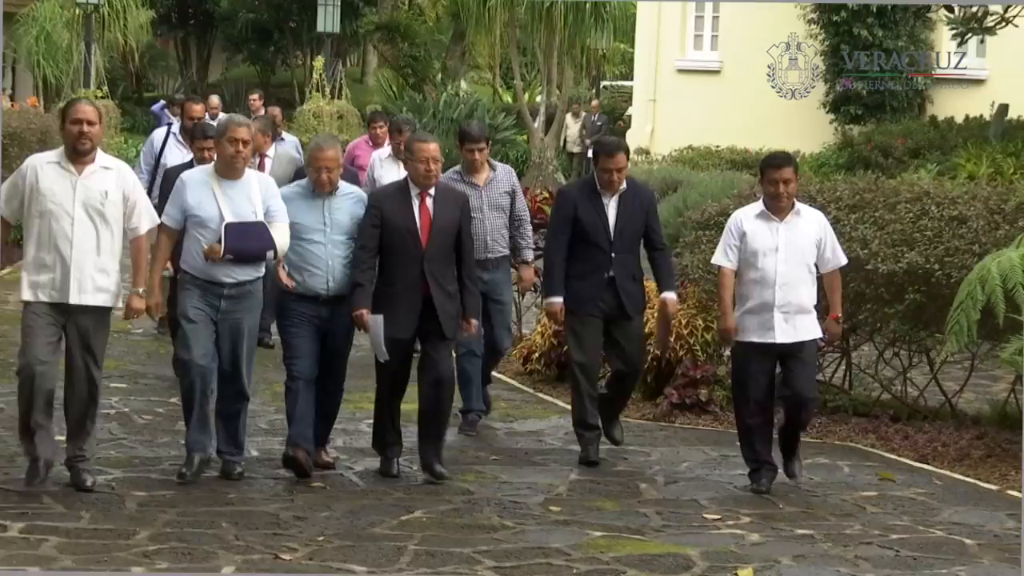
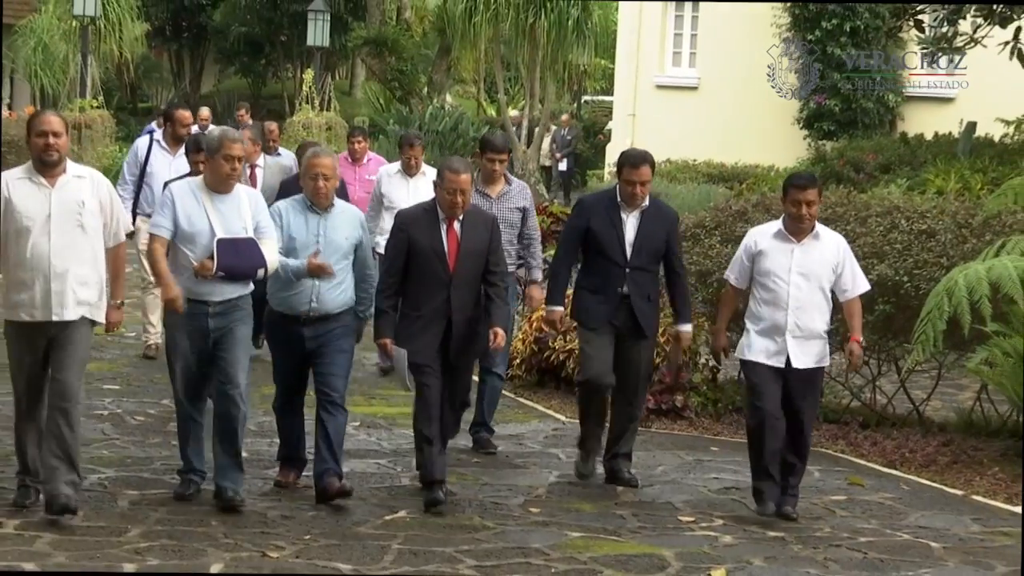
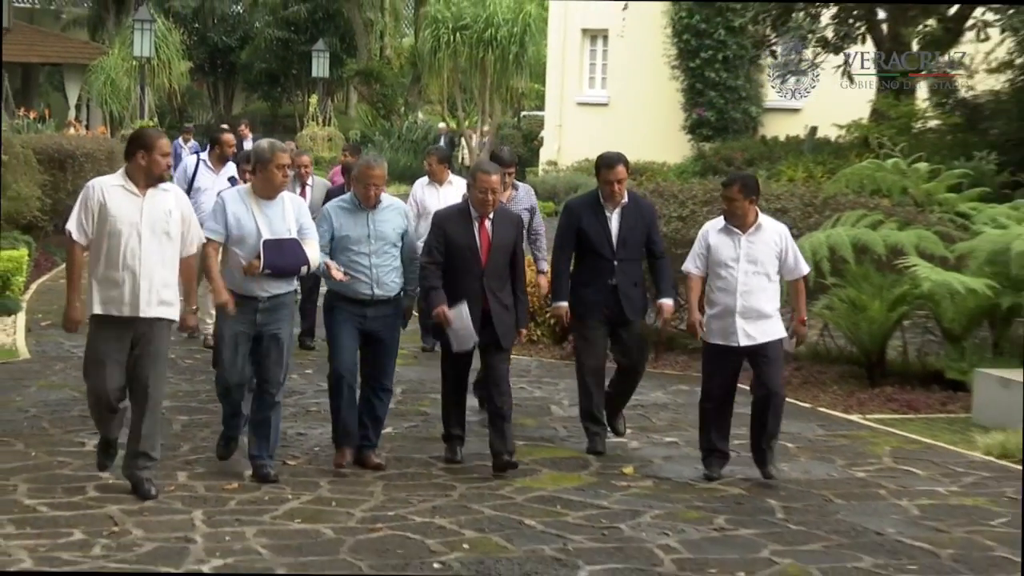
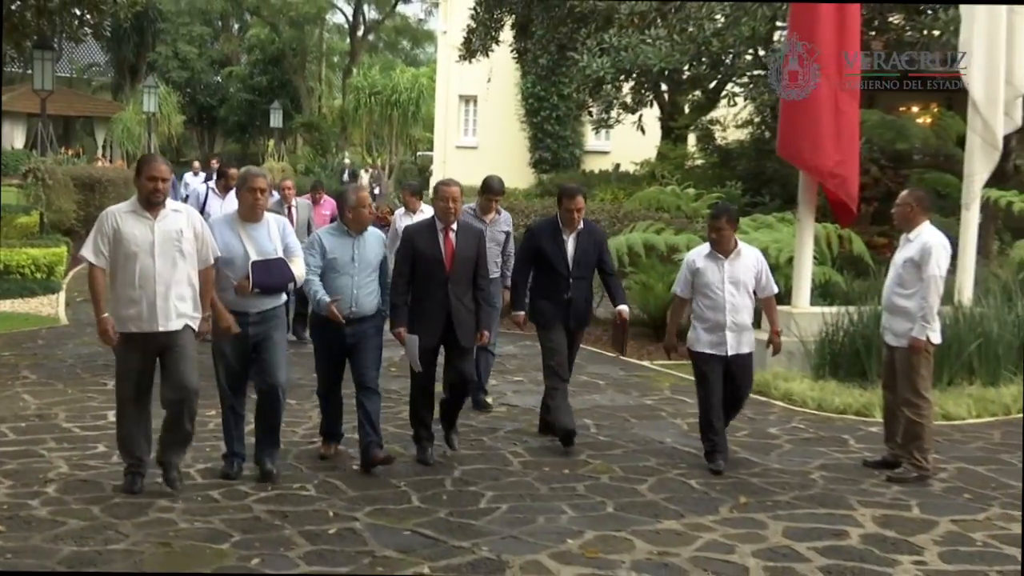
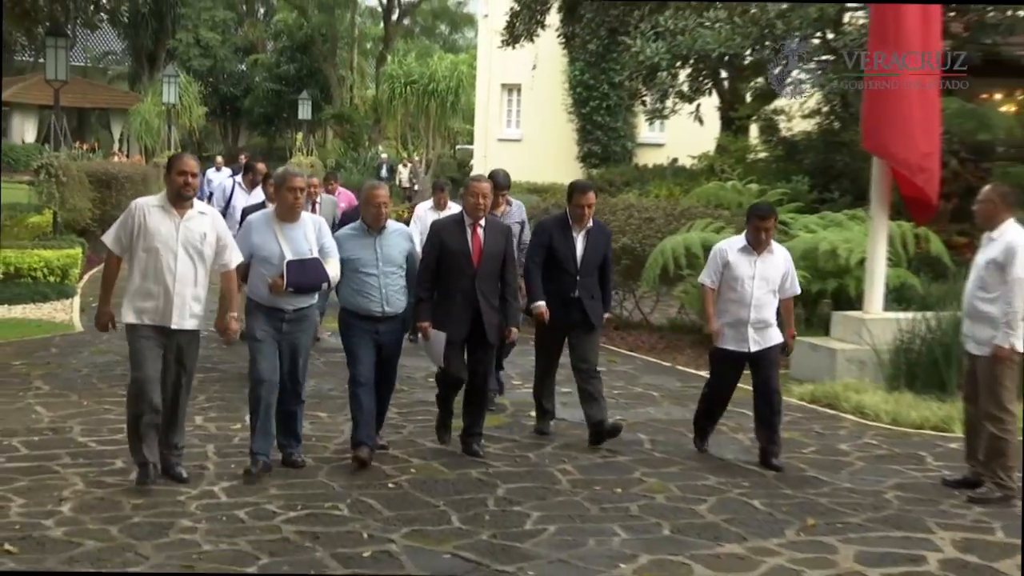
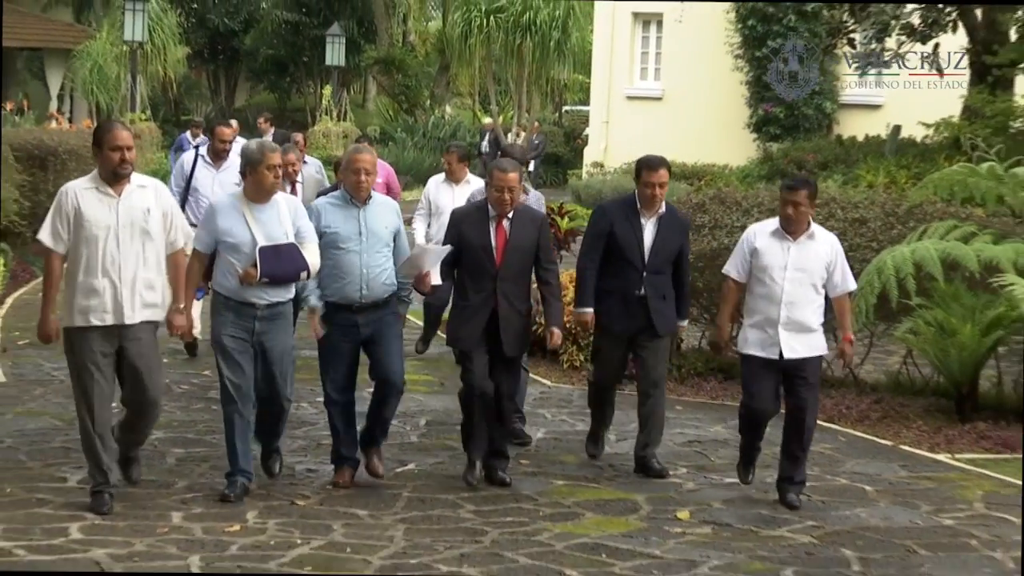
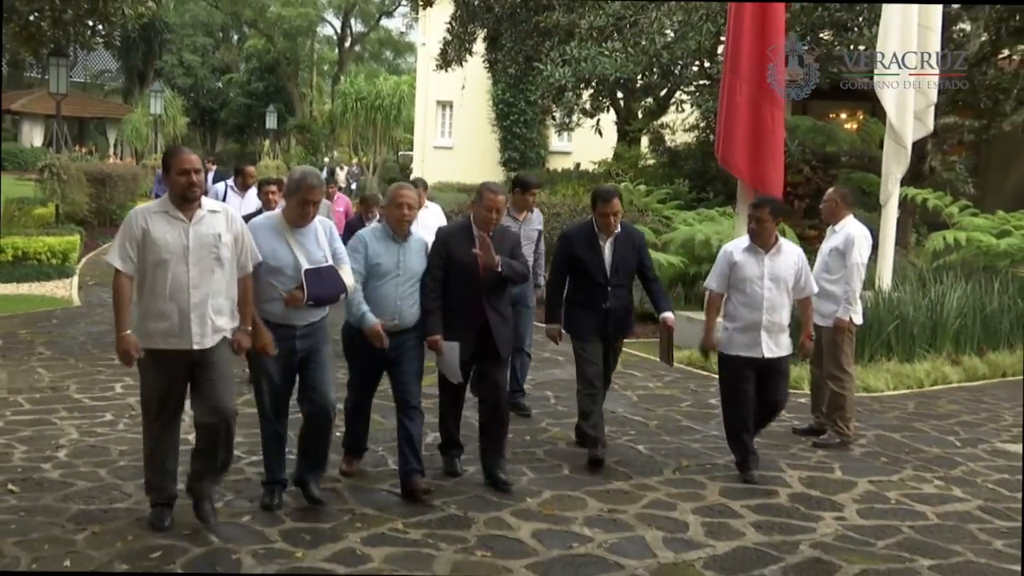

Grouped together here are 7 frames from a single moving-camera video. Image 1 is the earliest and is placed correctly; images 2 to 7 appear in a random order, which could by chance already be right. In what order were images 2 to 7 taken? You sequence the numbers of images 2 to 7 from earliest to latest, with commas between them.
2, 6, 3, 5, 4, 7
